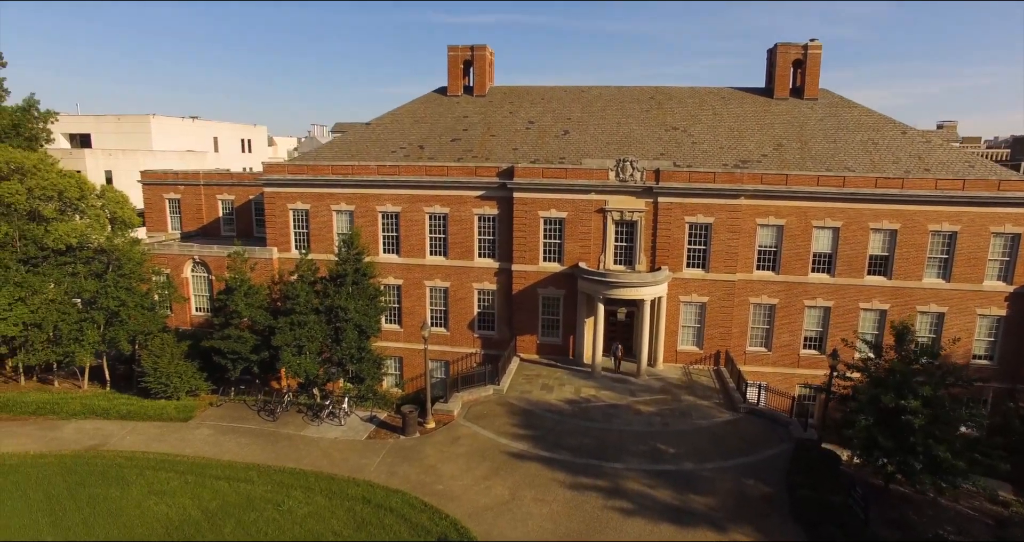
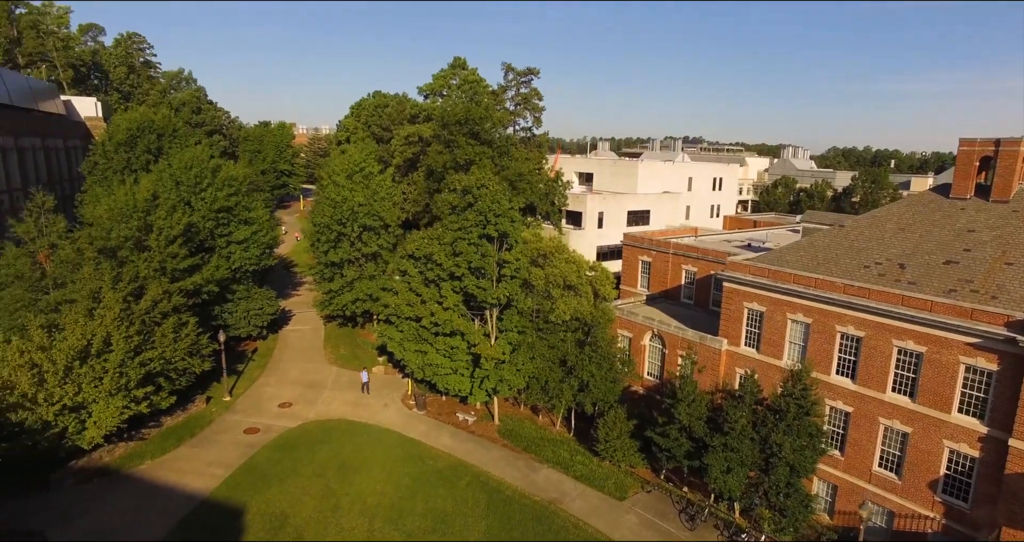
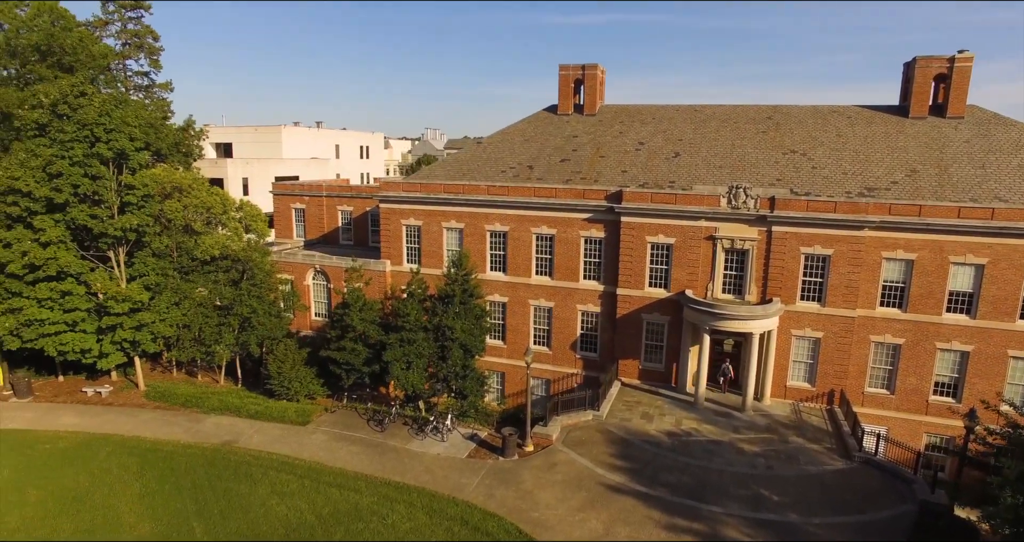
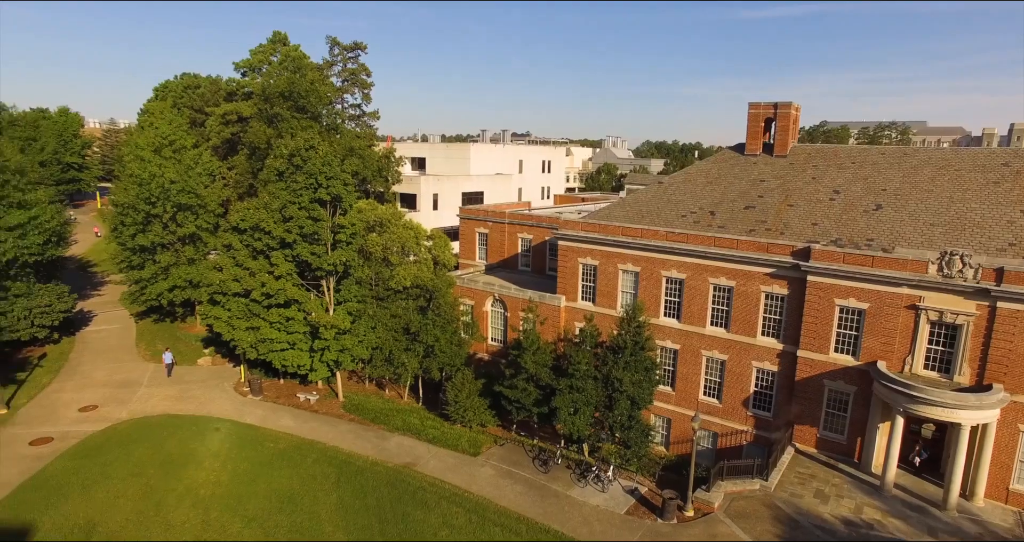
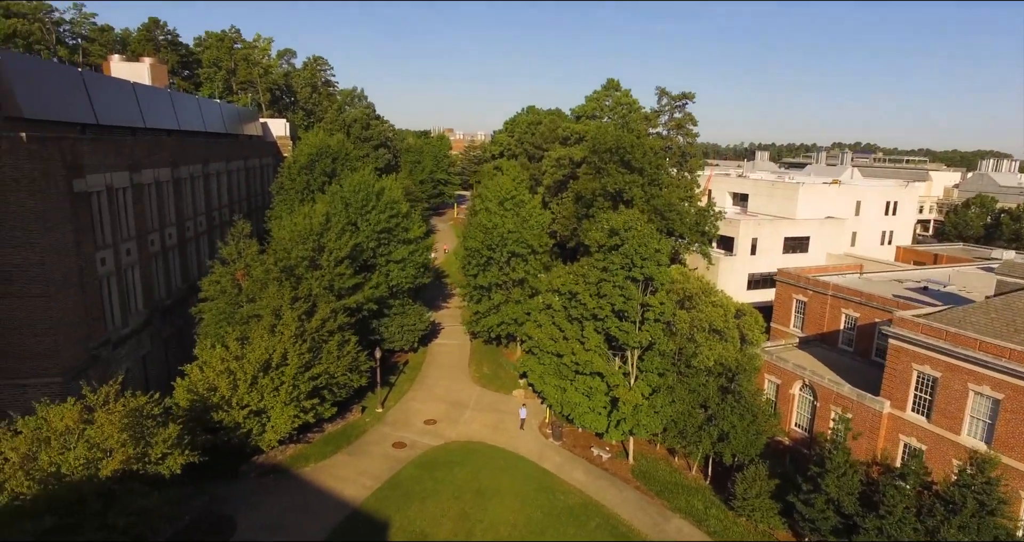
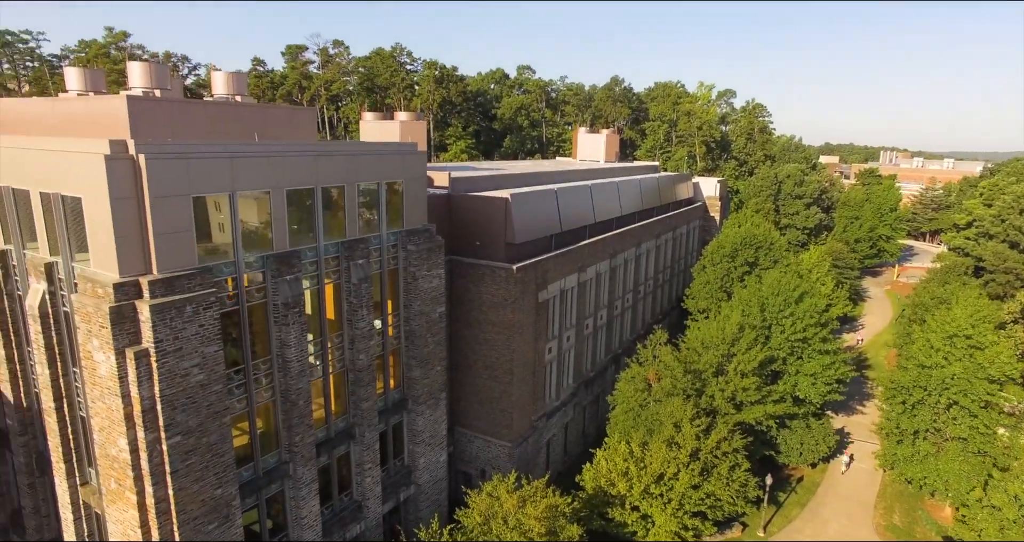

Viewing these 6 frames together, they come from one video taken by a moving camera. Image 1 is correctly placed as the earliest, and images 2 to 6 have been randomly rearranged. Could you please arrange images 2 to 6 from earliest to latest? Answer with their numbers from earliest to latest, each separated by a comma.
3, 4, 2, 5, 6
